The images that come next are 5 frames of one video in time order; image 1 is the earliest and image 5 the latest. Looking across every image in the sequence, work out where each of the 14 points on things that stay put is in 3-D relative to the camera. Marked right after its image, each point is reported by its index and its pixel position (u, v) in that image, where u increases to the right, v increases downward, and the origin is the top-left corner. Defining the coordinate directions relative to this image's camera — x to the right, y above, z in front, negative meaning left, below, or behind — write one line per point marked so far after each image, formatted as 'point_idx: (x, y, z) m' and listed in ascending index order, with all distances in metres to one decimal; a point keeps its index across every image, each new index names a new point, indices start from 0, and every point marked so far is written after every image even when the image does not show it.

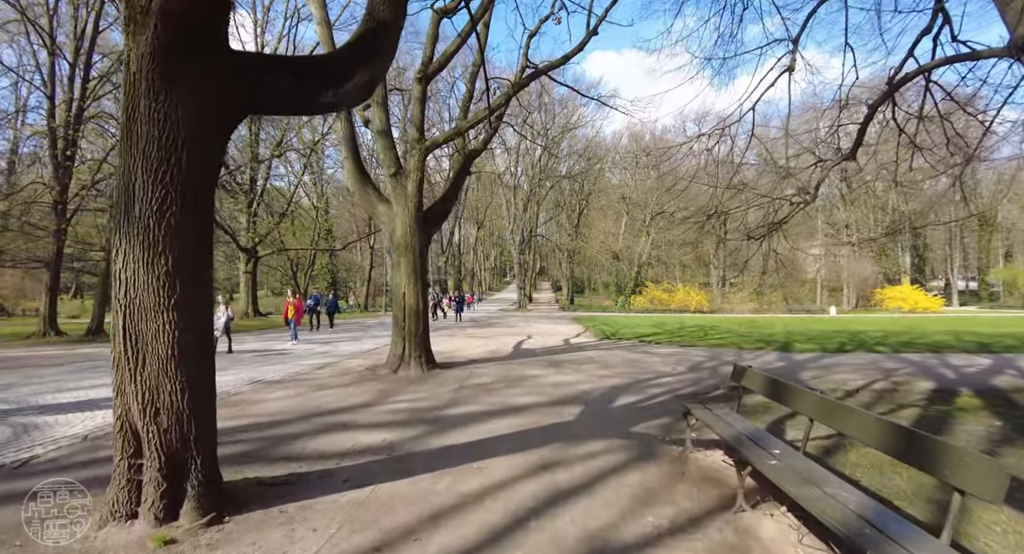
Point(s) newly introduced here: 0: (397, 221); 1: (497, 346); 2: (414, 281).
0: (-2.1, +1.0, +10.2) m
1: (-0.4, -1.9, +14.4) m
2: (-1.8, -0.1, +9.9) m
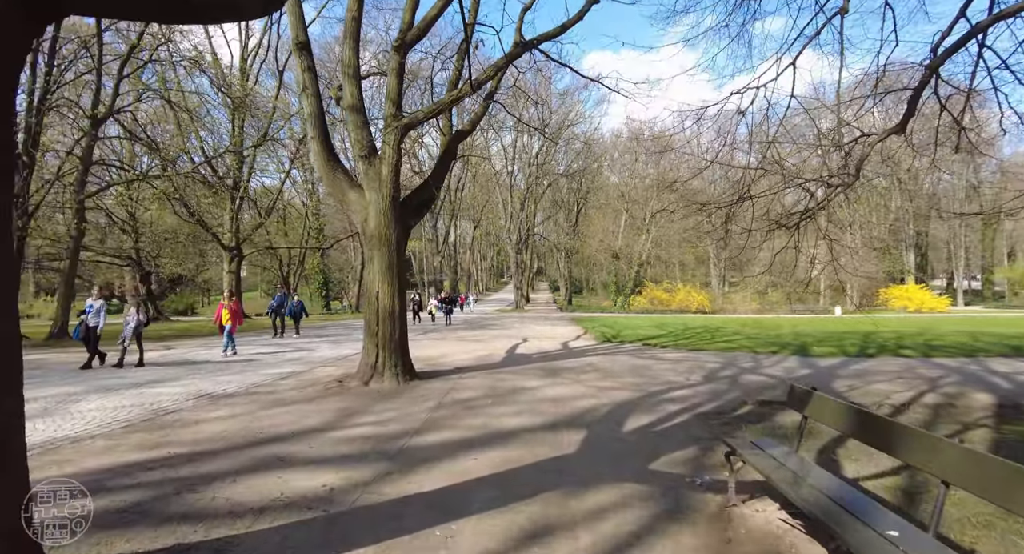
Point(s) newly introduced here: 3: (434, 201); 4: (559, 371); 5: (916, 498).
0: (-2.3, +1.1, +8.8) m
1: (-0.6, -1.8, +13.1) m
2: (-2.0, 0.0, +8.6) m
3: (-1.4, +1.3, +9.8) m
4: (+0.8, -1.6, +9.6) m
5: (+3.1, -1.7, +4.2) m
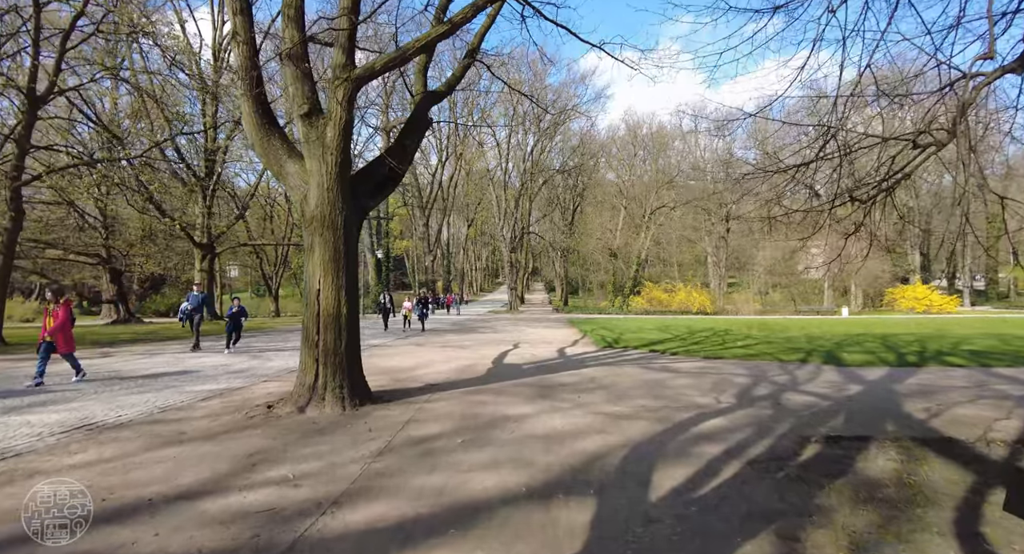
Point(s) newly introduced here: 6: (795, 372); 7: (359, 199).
0: (-2.5, +1.2, +6.9) m
1: (-0.9, -1.7, +11.1) m
2: (-2.2, 0.0, +6.6) m
3: (-1.6, +1.4, +7.9) m
4: (+0.6, -1.6, +7.6) m
5: (+2.9, -1.6, +2.3) m
6: (+5.3, -1.8, +10.2) m
7: (-2.1, +1.1, +7.4) m
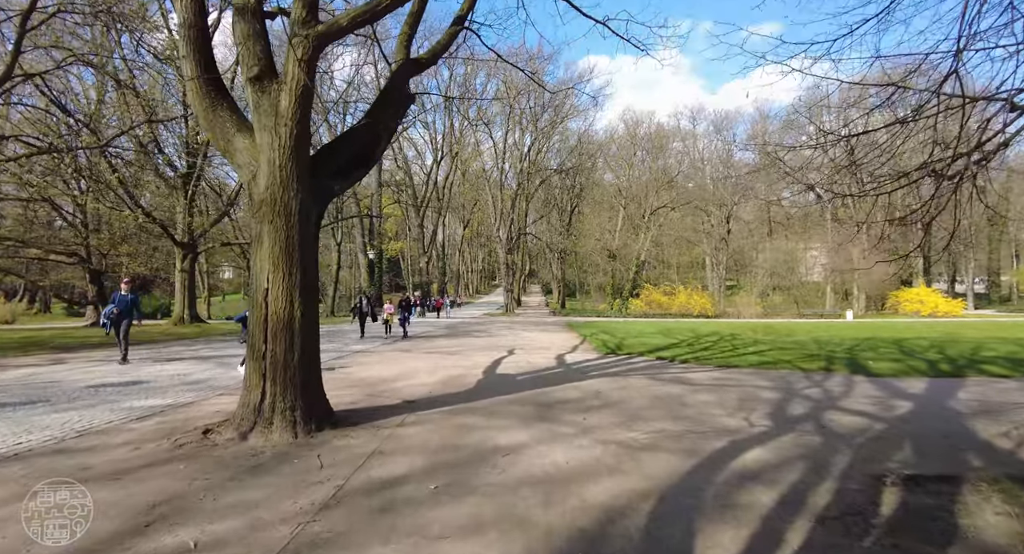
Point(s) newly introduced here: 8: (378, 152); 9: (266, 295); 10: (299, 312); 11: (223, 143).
0: (-2.6, +1.2, +5.7) m
1: (-1.0, -1.7, +10.0) m
2: (-2.3, +0.1, +5.4) m
3: (-1.7, +1.4, +6.7) m
4: (+0.5, -1.5, +6.4) m
5: (+2.9, -1.6, +1.1) m
6: (+5.2, -1.8, +9.0) m
7: (-2.2, +1.1, +6.2) m
8: (-1.7, +1.6, +6.9) m
9: (-2.4, -0.2, +5.4) m
10: (-2.1, -0.4, +5.5) m
11: (-3.3, +1.5, +6.2) m
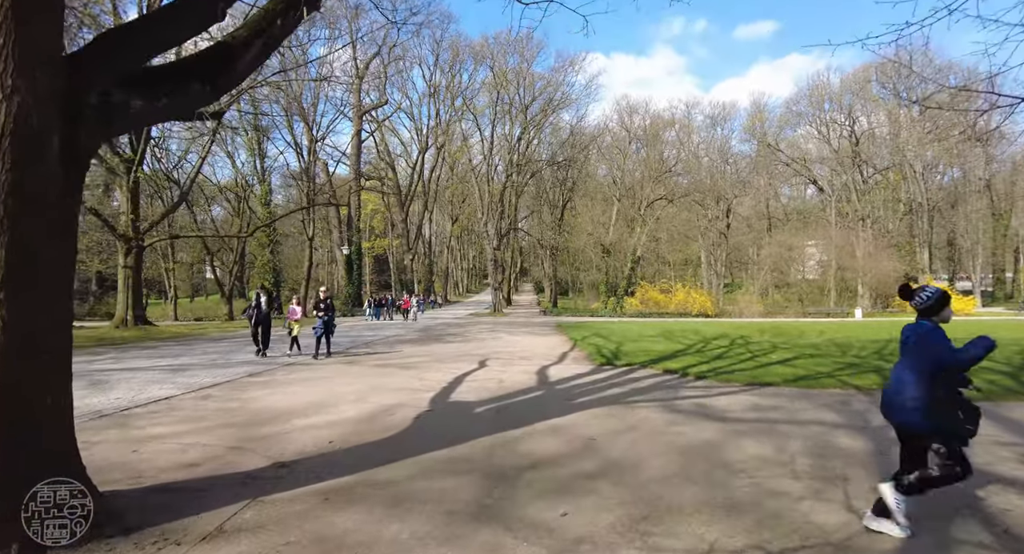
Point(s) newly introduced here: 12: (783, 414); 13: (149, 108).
0: (-3.1, +1.3, +3.0) m
1: (-1.5, -1.6, +7.3) m
2: (-2.7, +0.2, +2.7) m
3: (-2.2, +1.5, +4.0) m
4: (0.0, -1.4, +3.8) m
5: (+2.4, -1.5, -1.5) m
6: (+4.7, -1.6, +6.4) m
7: (-2.7, +1.2, +3.5) m
8: (-2.2, +1.7, +4.2) m
9: (-2.9, -0.1, +2.7) m
10: (-2.6, -0.3, +2.8) m
11: (-3.8, +1.6, +3.5) m
12: (+3.1, -1.6, +6.3) m
13: (-2.5, +1.2, +3.8) m
